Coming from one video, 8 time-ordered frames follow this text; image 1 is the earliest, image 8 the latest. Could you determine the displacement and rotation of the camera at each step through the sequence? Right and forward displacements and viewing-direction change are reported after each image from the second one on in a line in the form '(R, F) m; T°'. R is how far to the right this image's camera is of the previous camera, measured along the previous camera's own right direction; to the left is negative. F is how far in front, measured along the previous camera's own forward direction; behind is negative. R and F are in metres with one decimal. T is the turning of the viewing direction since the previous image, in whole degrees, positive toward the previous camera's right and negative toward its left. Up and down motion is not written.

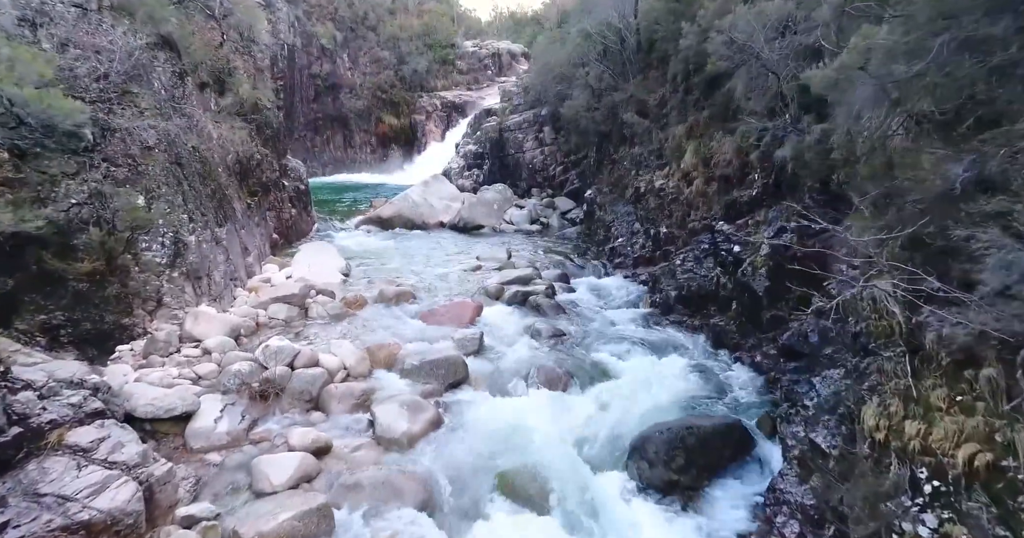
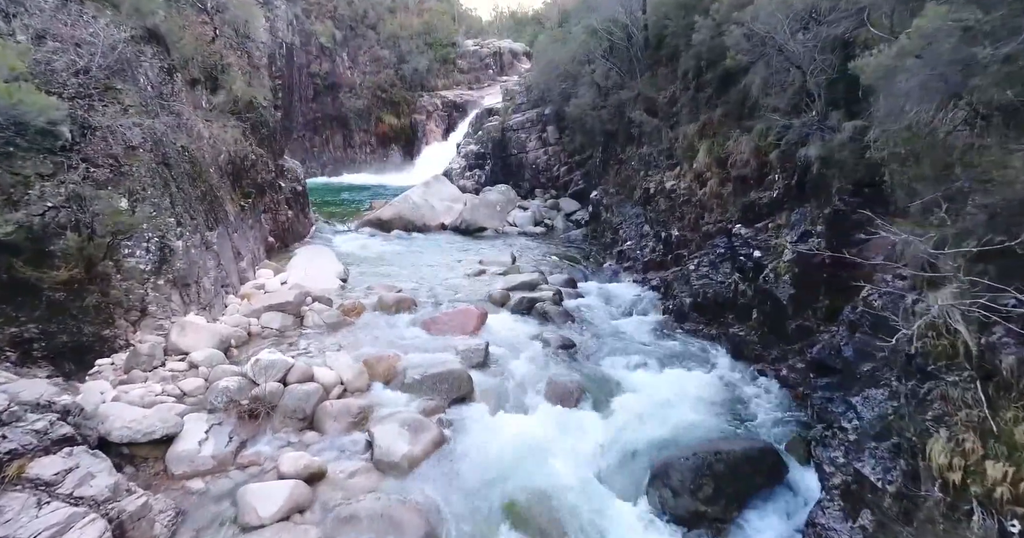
(-0.1, +0.5) m; 0°
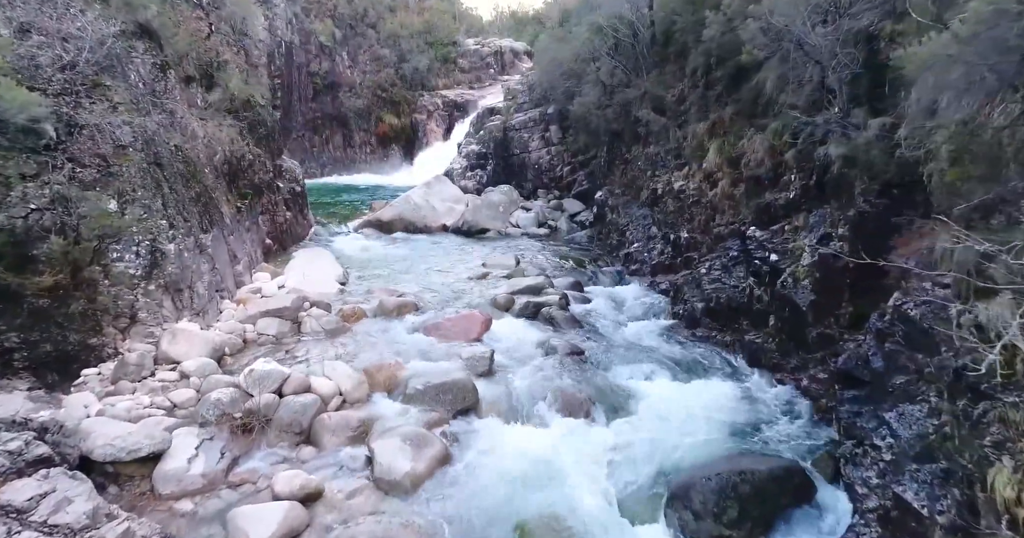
(-0.1, +0.3) m; 0°
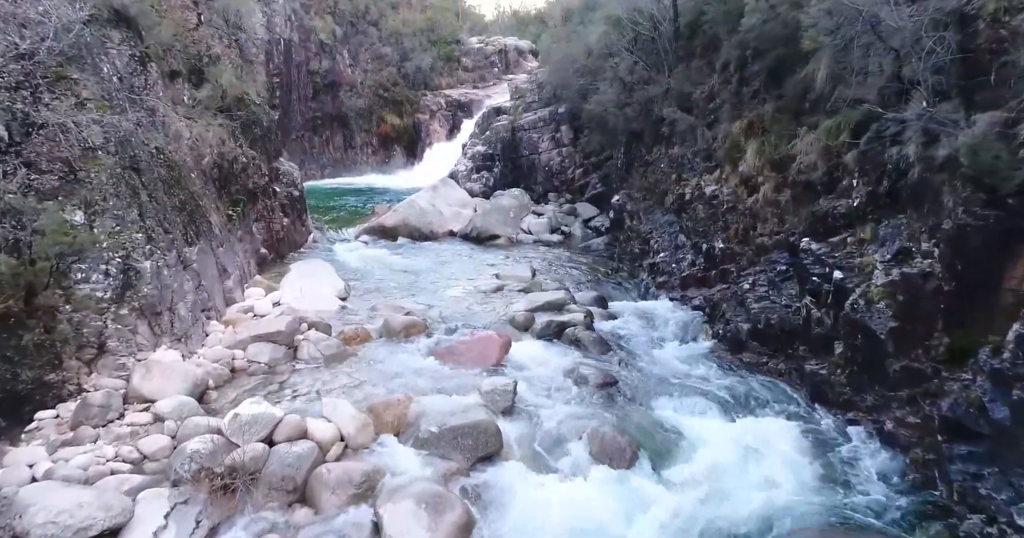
(-0.3, +1.0) m; 0°
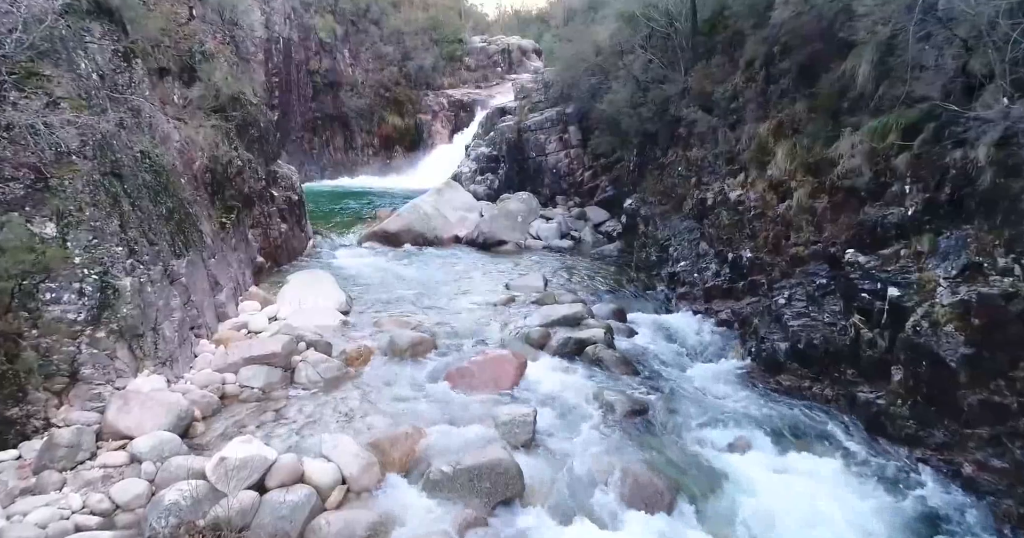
(-0.2, +0.7) m; 0°
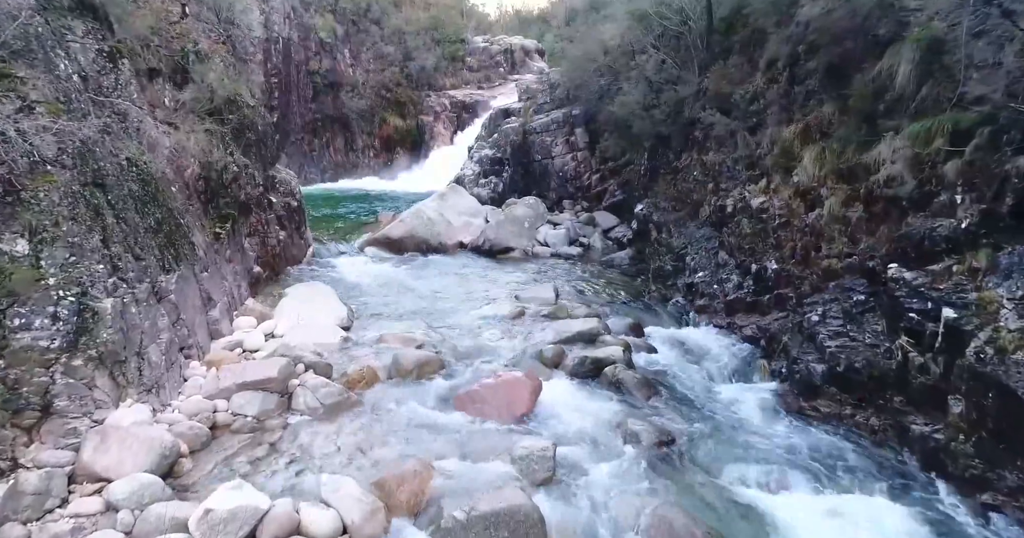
(-0.2, +0.5) m; 0°
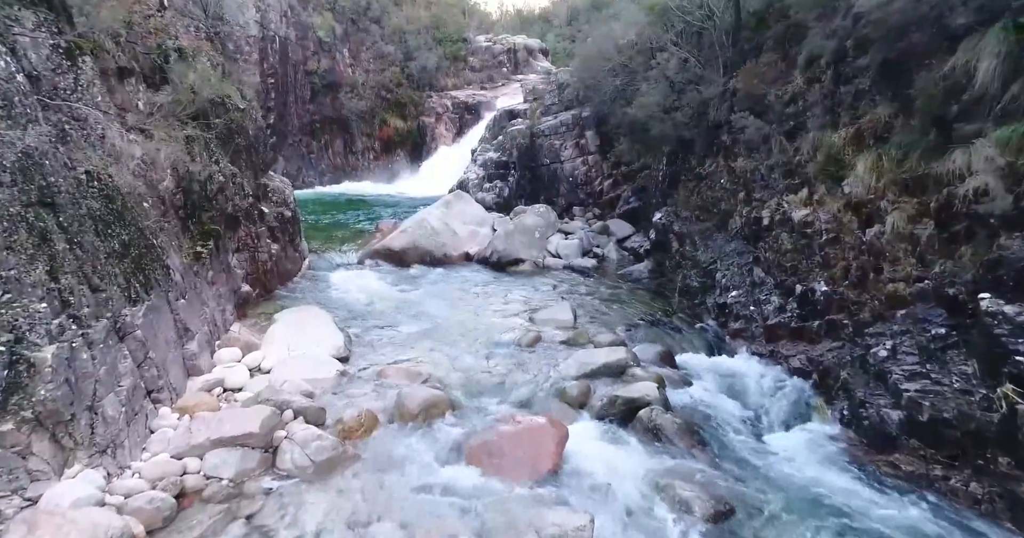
(-0.2, +1.0) m; 0°
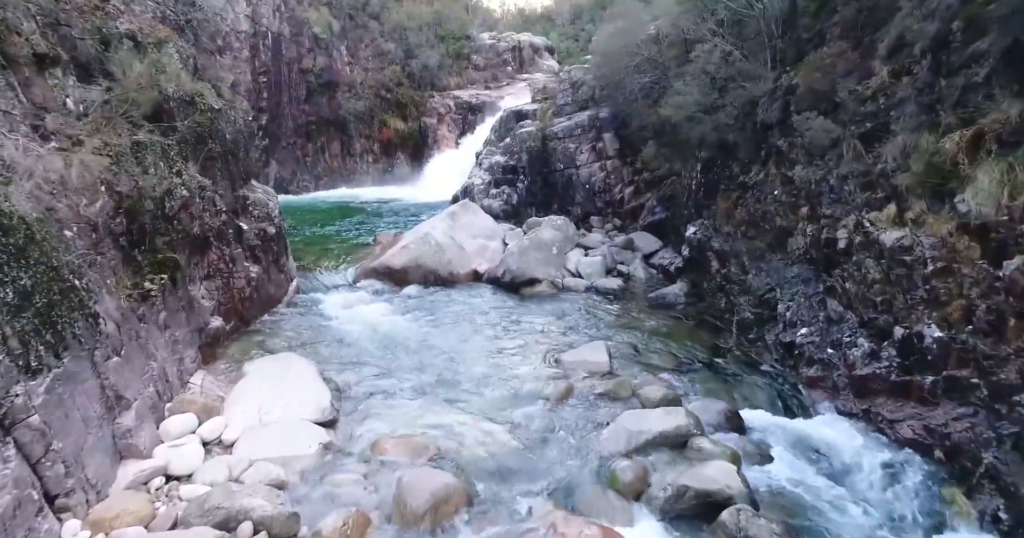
(-0.3, +1.7) m; 0°
